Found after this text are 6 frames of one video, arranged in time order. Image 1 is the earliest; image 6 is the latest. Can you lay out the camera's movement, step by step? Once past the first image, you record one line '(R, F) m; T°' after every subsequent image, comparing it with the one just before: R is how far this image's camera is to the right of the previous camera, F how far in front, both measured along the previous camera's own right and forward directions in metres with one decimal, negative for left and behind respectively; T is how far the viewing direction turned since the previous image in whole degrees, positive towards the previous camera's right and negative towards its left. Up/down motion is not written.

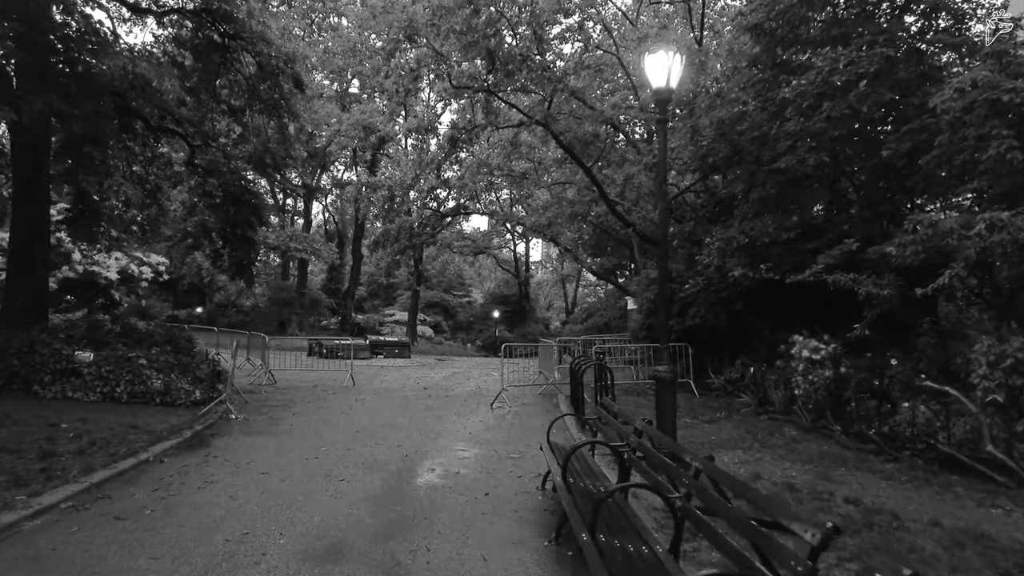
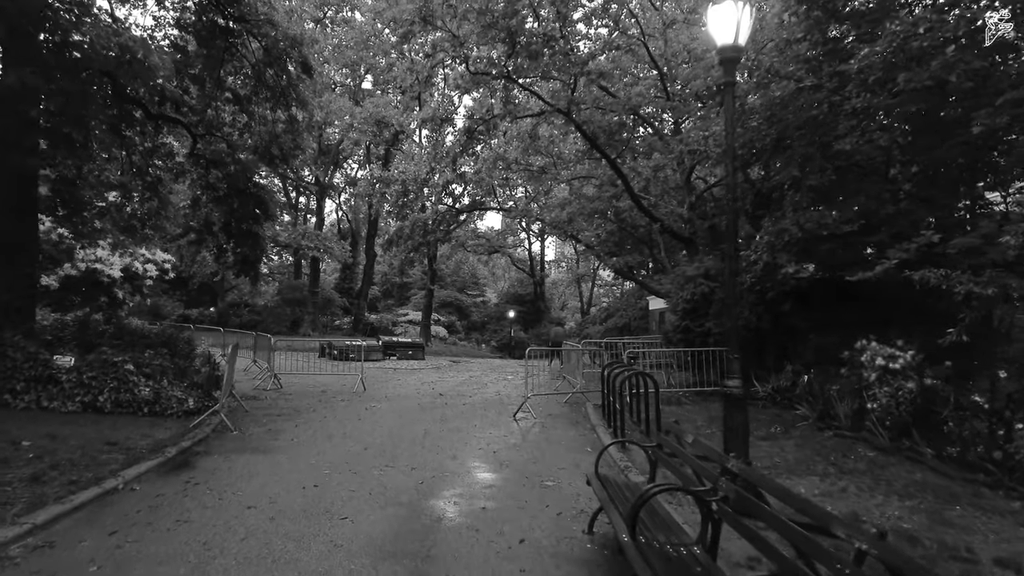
(-0.1, +0.8) m; -1°
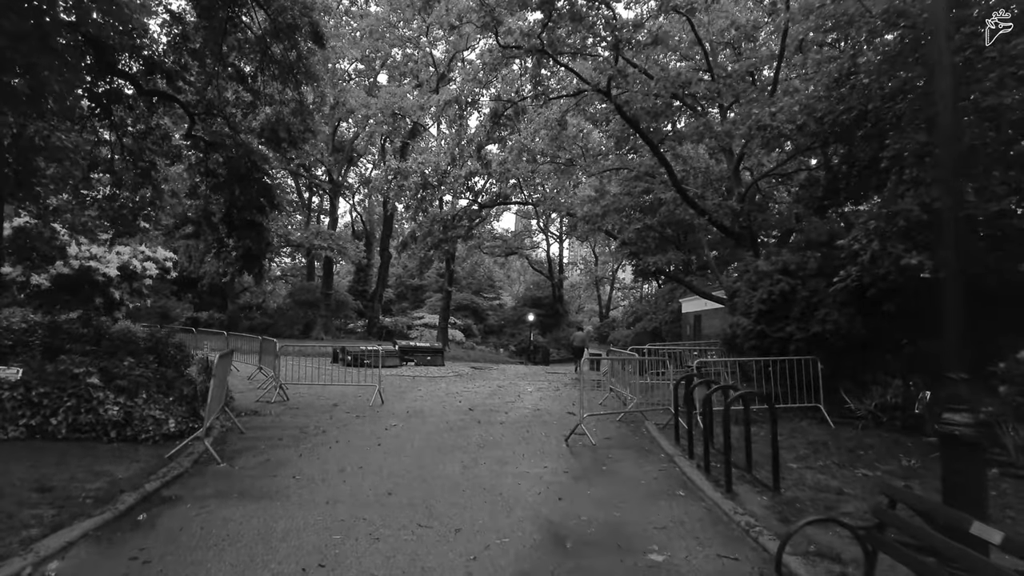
(-0.4, +1.4) m; -1°
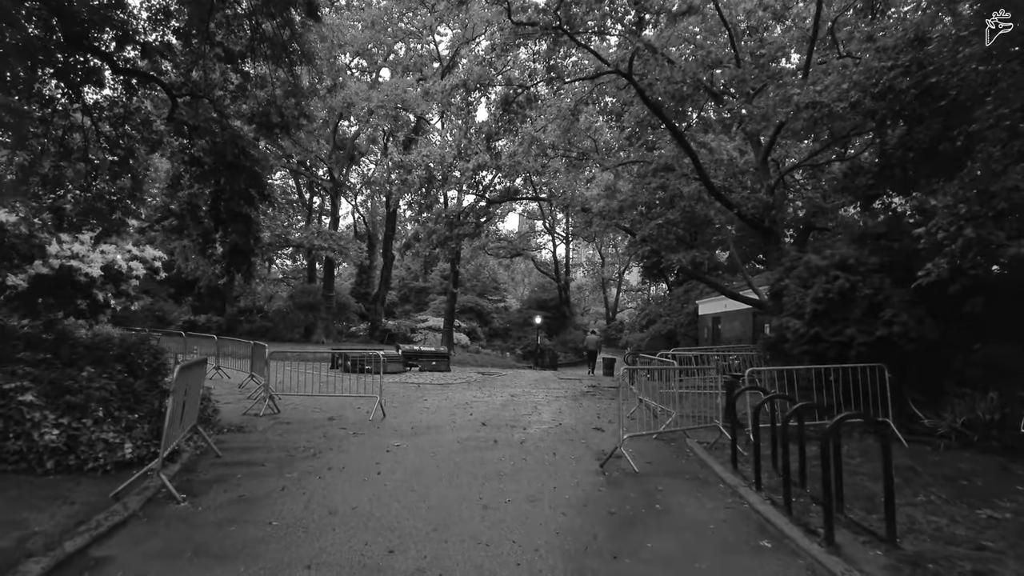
(-0.2, +1.0) m; 0°
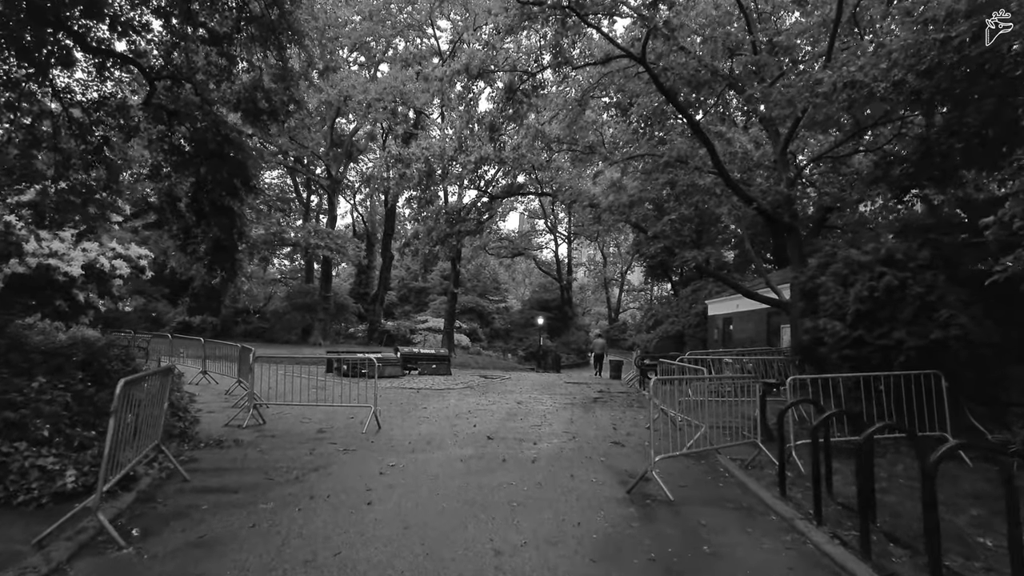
(-0.1, +0.8) m; 0°
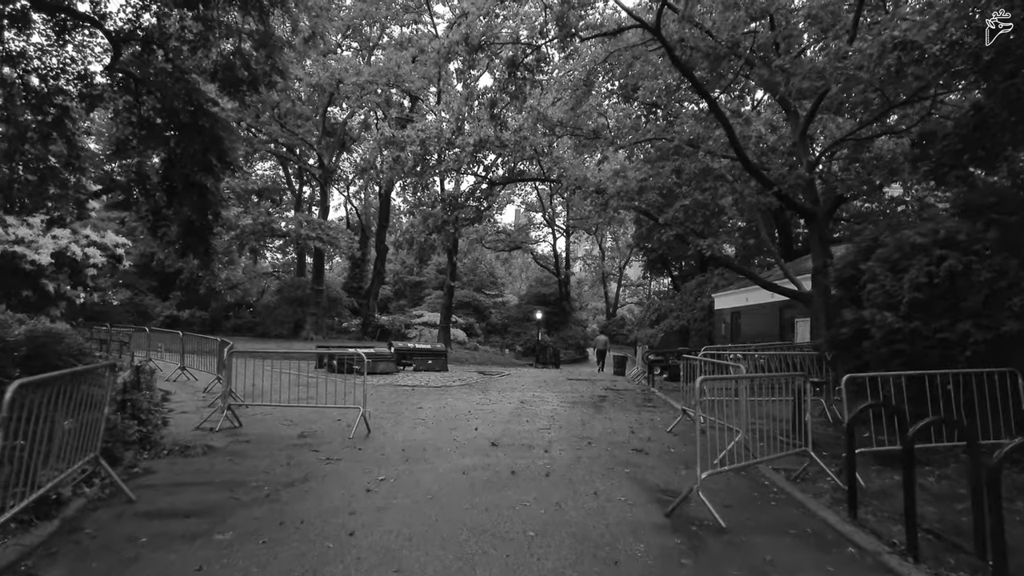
(-0.1, +0.8) m; 0°
